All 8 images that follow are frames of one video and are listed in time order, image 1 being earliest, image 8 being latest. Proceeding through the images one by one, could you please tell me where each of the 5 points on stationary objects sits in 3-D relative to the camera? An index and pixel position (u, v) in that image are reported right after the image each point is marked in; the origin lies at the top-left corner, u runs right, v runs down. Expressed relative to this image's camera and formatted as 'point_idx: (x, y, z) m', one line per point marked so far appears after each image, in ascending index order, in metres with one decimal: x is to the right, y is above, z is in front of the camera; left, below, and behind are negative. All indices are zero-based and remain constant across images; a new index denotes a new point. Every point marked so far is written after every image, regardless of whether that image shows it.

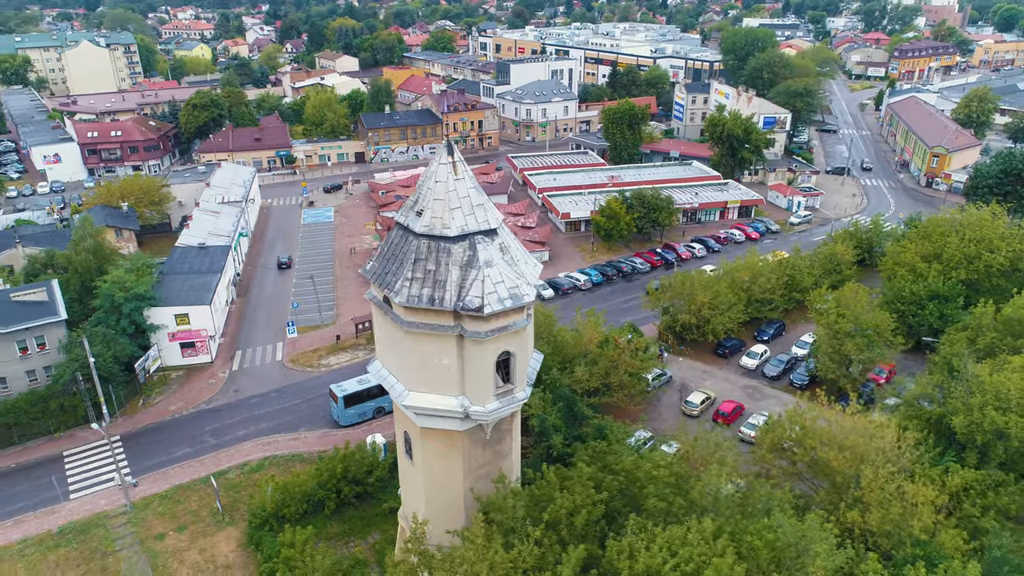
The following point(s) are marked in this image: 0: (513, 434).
0: (+0.1, -4.0, +19.7) m
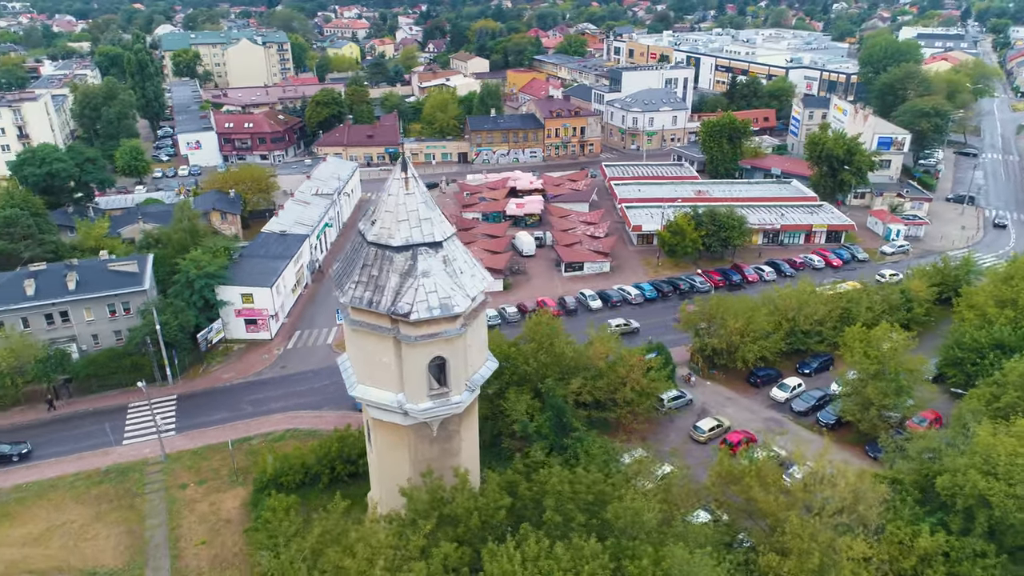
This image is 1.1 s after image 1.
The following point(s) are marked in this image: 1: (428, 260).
0: (-1.3, -4.2, +20.9) m
1: (-2.1, +0.7, +18.3) m
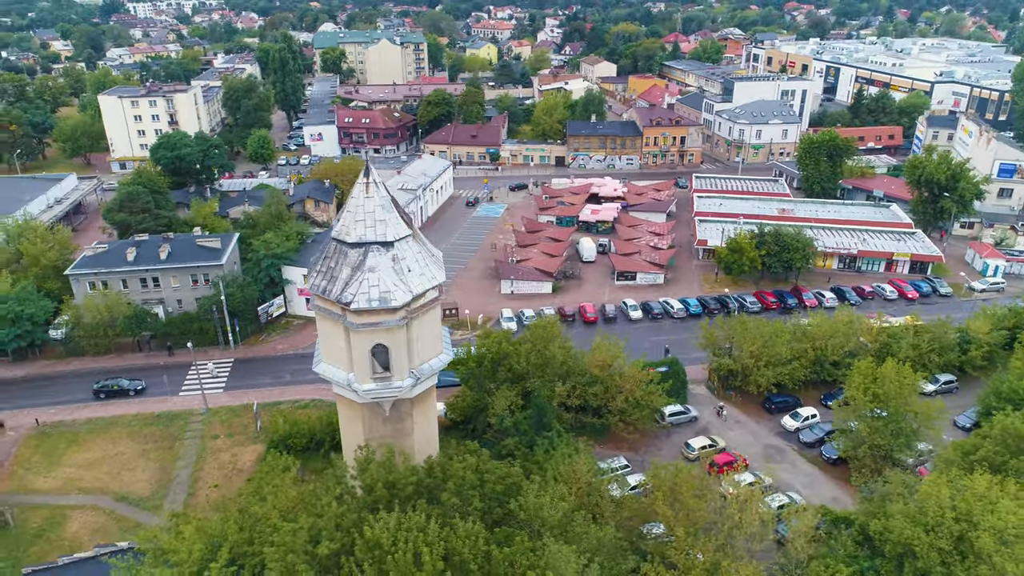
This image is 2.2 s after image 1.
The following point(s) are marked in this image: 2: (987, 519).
0: (-3.0, -4.1, +23.0) m
1: (-3.8, +0.9, +20.5) m
2: (+11.8, -5.8, +18.2) m
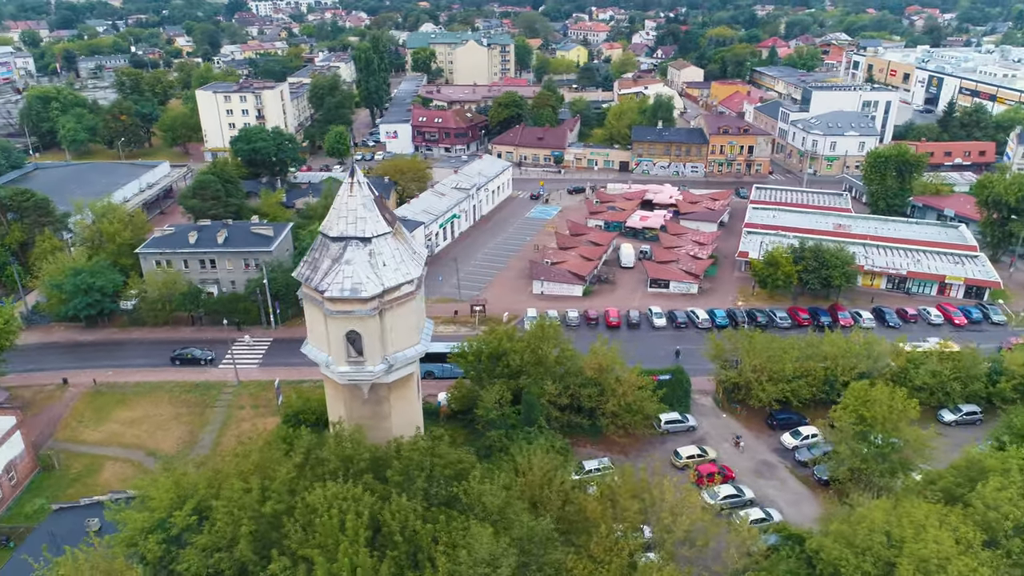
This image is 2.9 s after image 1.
0: (-4.0, -3.9, +24.7) m
1: (-4.9, +1.1, +22.4) m
2: (+9.9, -6.4, +18.1) m
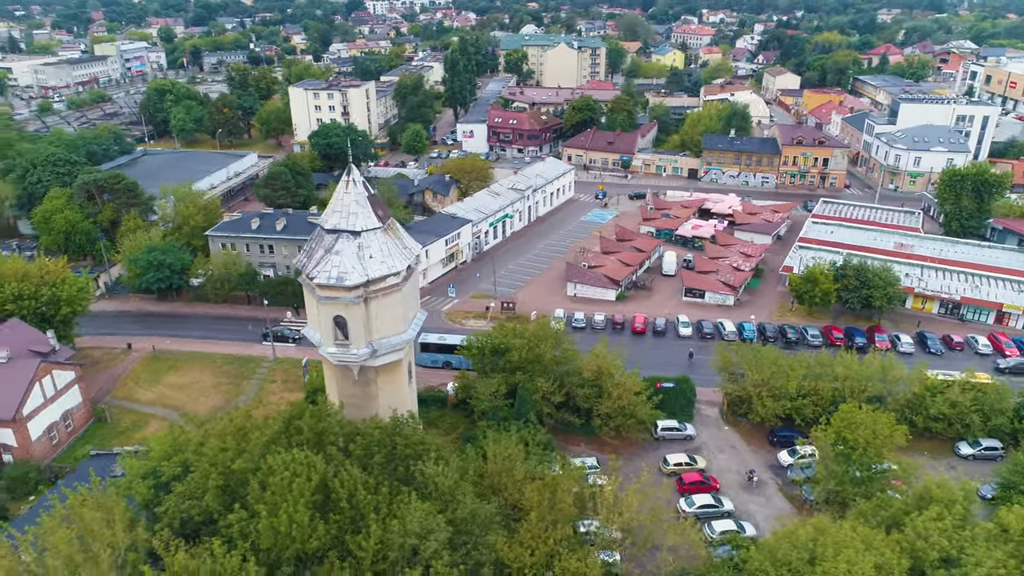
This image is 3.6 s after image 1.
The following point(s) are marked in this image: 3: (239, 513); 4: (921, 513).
0: (-4.8, -3.6, +26.7) m
1: (-5.7, +1.5, +24.5) m
2: (+7.9, -7.0, +18.2) m
3: (-7.5, -6.1, +19.8) m
4: (+11.0, -6.1, +19.6) m
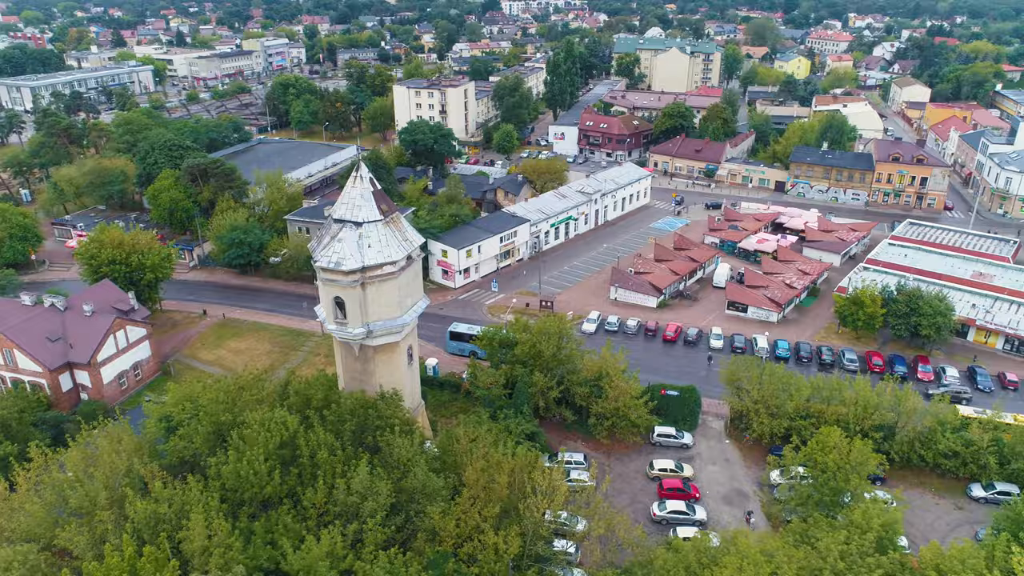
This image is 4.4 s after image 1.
0: (-5.4, -3.1, +29.3) m
1: (-6.2, +2.1, +27.3) m
2: (+5.3, -7.3, +18.8) m
3: (-9.4, -5.4, +23.1) m
4: (+8.8, -6.8, +19.7) m
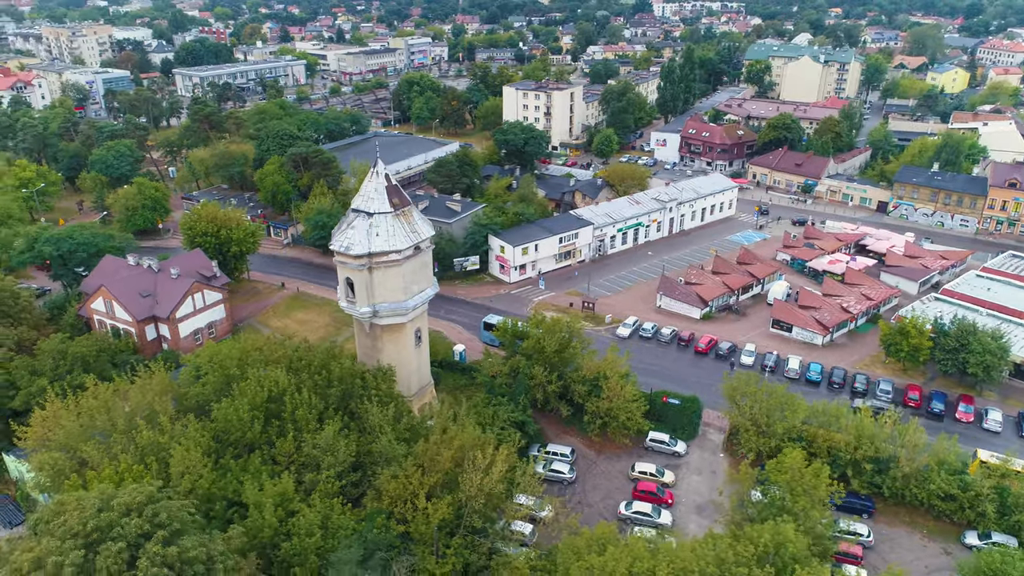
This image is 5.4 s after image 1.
0: (-5.7, -2.4, +32.5) m
1: (-6.5, +2.8, +30.6) m
2: (+2.4, -7.5, +20.2) m
3: (-11.0, -4.3, +27.1) m
4: (+6.0, -7.2, +20.4) m
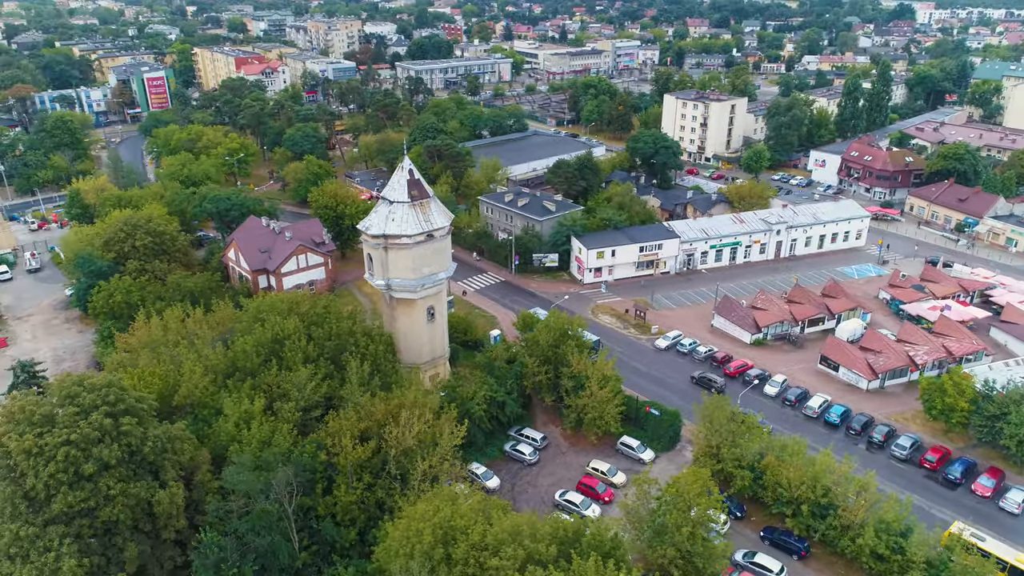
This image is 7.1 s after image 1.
0: (-5.9, -1.3, +37.8) m
1: (-6.4, +4.1, +36.1) m
2: (-2.6, -7.2, +23.7) m
3: (-12.8, -2.3, +34.3) m
4: (+0.8, -7.4, +22.8) m
